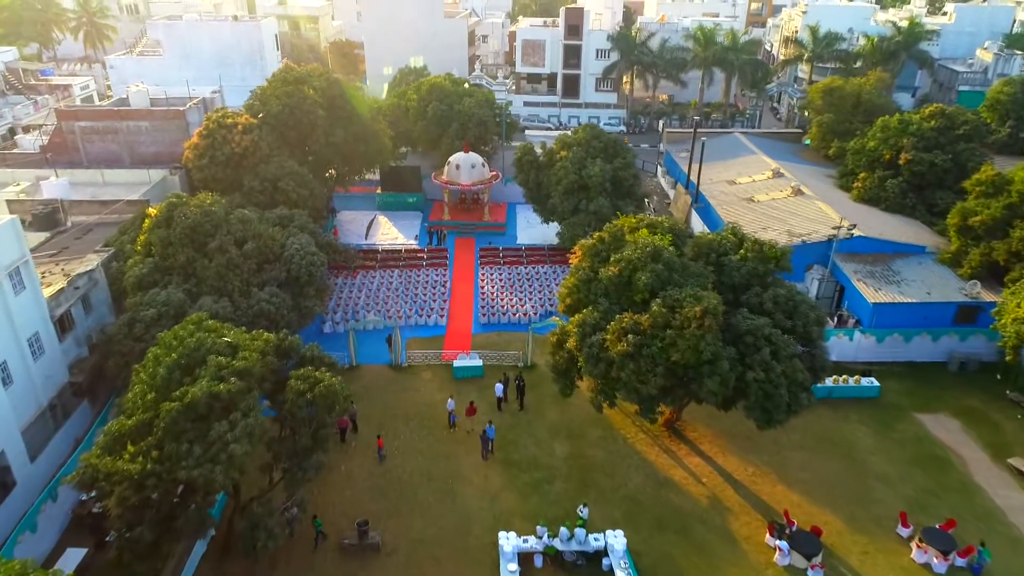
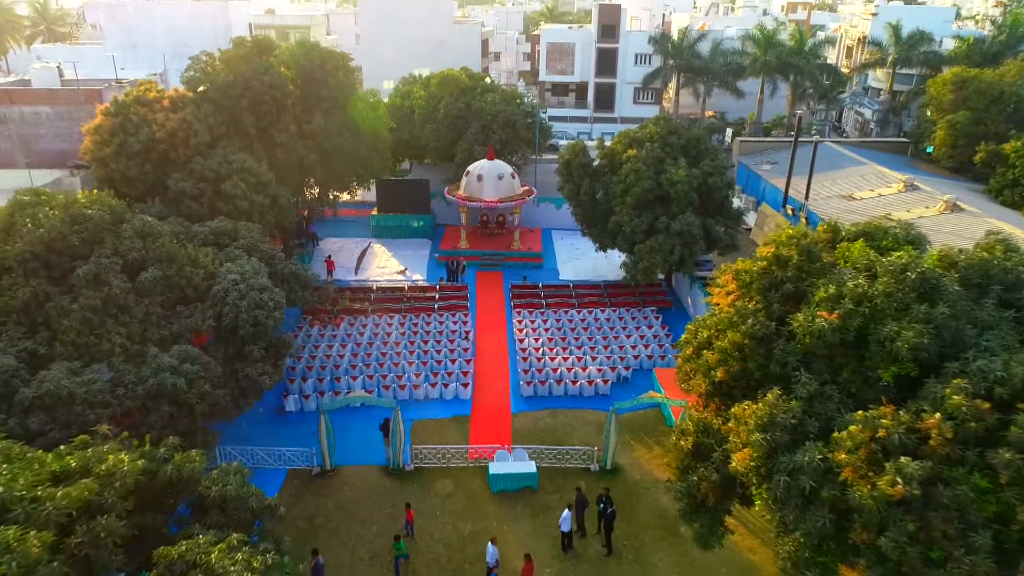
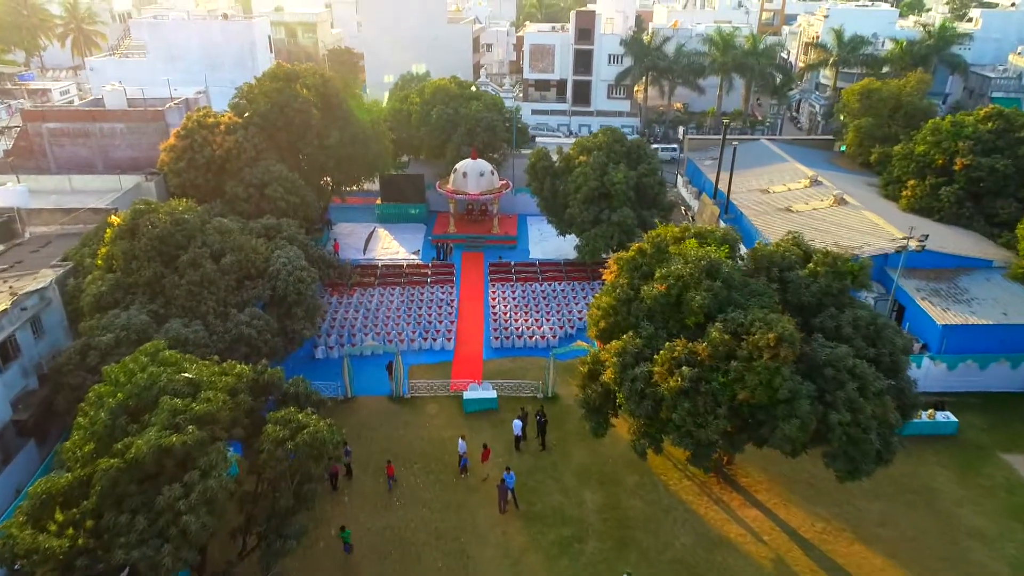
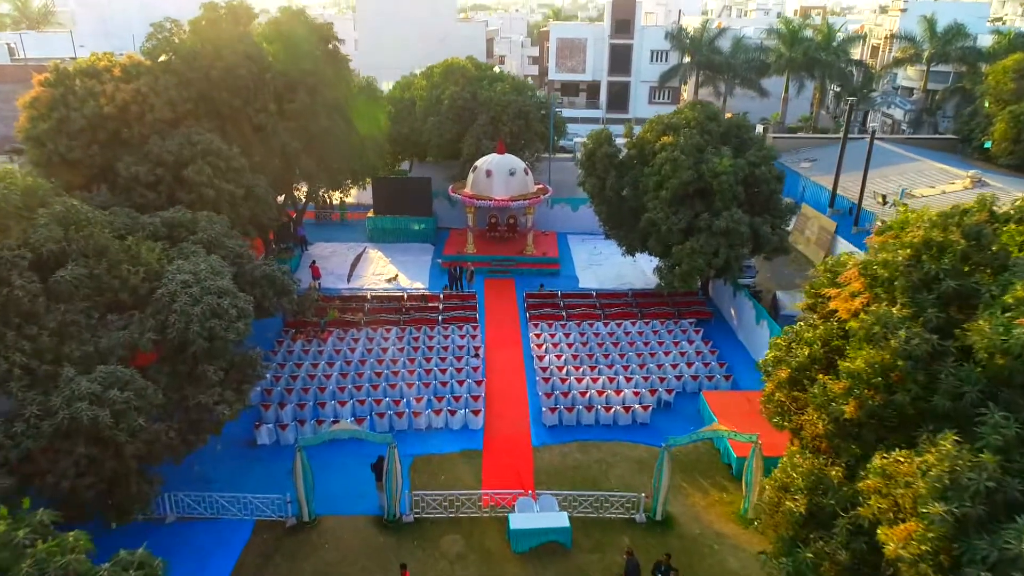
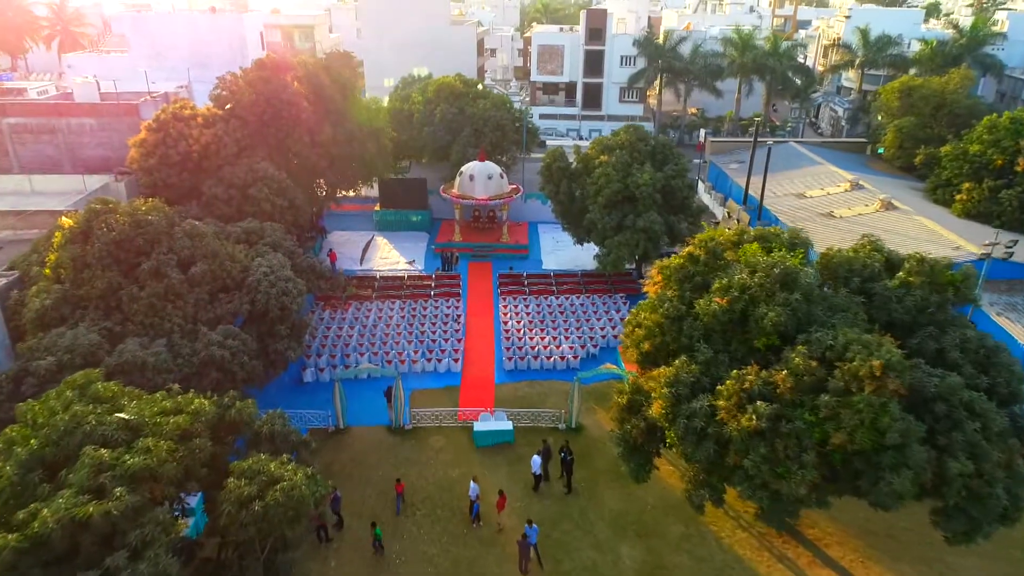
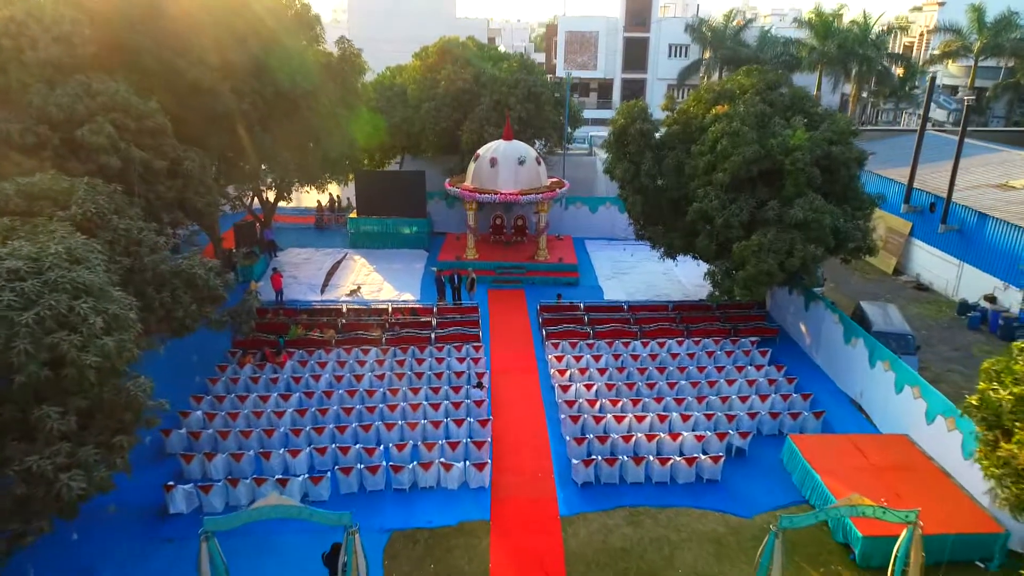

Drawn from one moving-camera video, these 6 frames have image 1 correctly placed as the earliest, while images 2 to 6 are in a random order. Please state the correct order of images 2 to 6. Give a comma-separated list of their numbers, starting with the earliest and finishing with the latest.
3, 5, 2, 4, 6
